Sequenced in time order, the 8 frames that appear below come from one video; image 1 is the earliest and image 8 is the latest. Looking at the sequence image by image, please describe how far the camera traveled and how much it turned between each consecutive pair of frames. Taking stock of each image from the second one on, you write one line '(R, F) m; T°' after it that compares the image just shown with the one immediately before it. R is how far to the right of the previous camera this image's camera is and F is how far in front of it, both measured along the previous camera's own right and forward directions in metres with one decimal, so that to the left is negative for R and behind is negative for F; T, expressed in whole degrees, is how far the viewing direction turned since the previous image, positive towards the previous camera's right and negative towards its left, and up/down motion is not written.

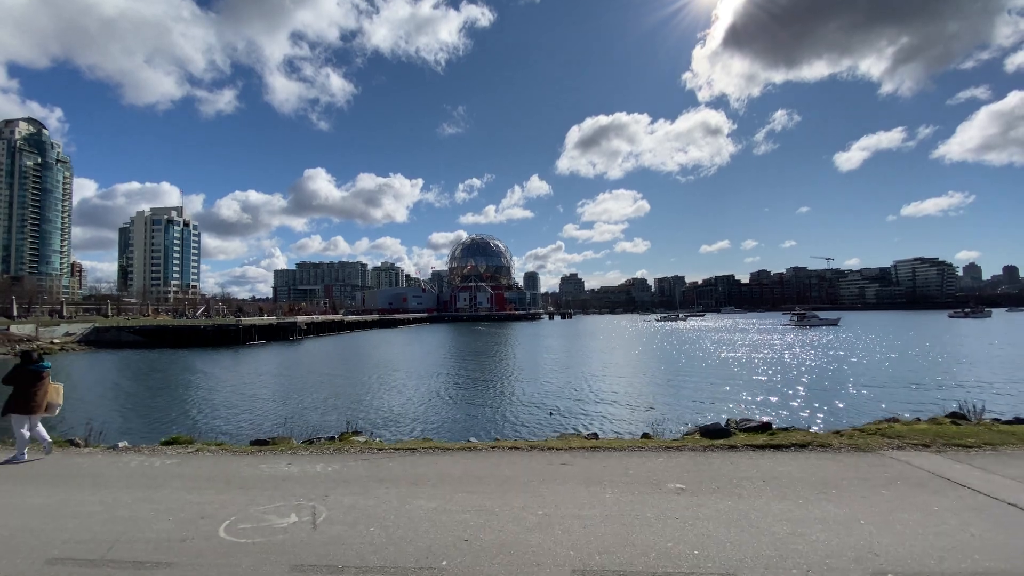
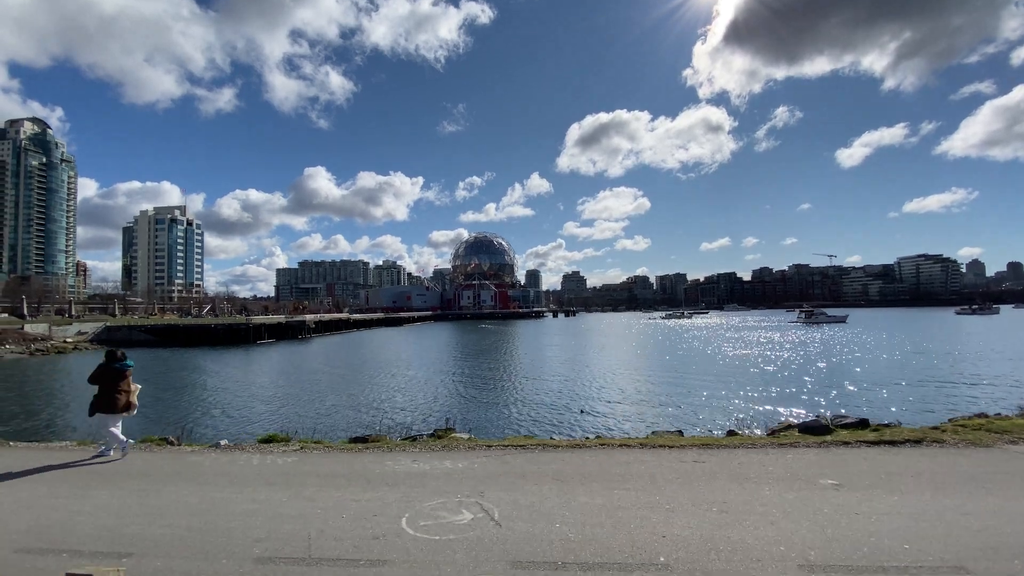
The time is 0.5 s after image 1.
(-0.9, 0.0) m; 0°
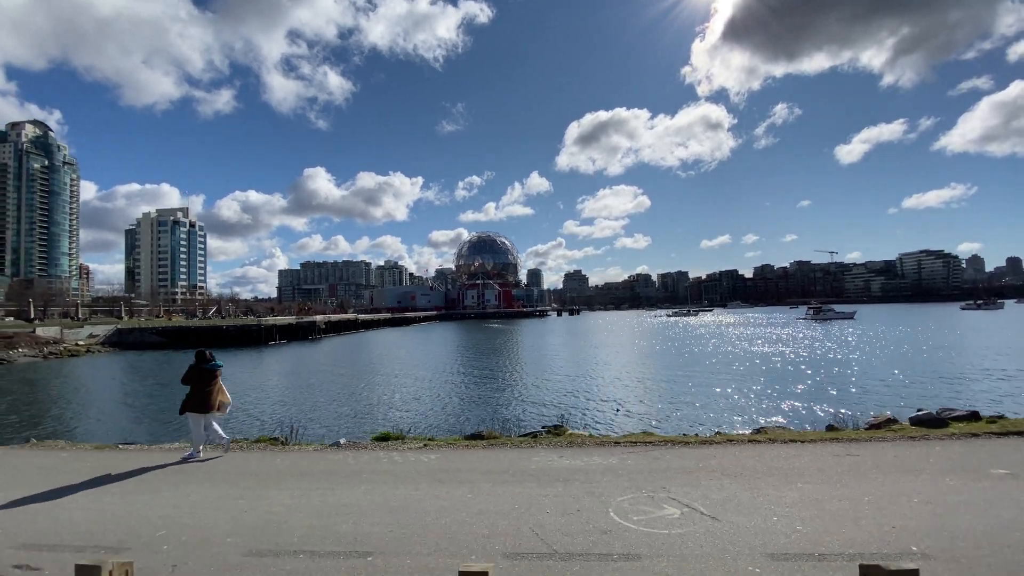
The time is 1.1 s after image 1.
(-1.0, 0.0) m; 0°
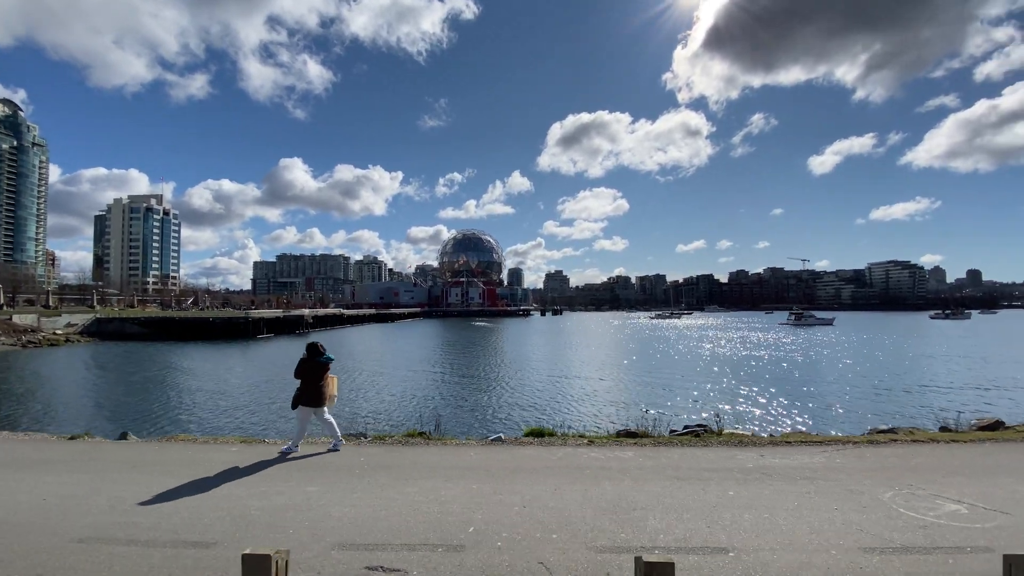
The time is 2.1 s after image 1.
(-1.6, +0.1) m; +3°
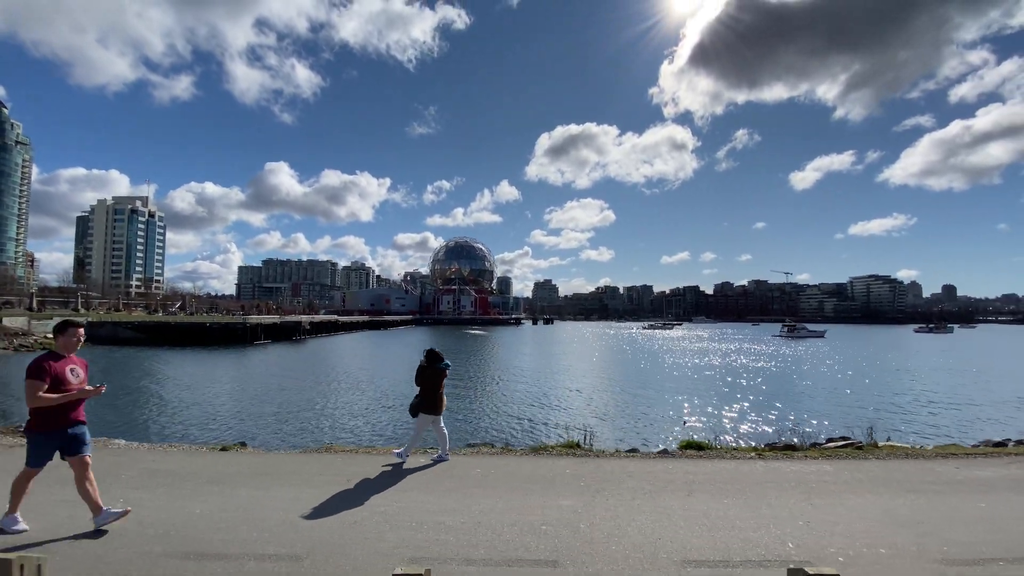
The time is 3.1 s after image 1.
(-1.5, 0.0) m; +2°
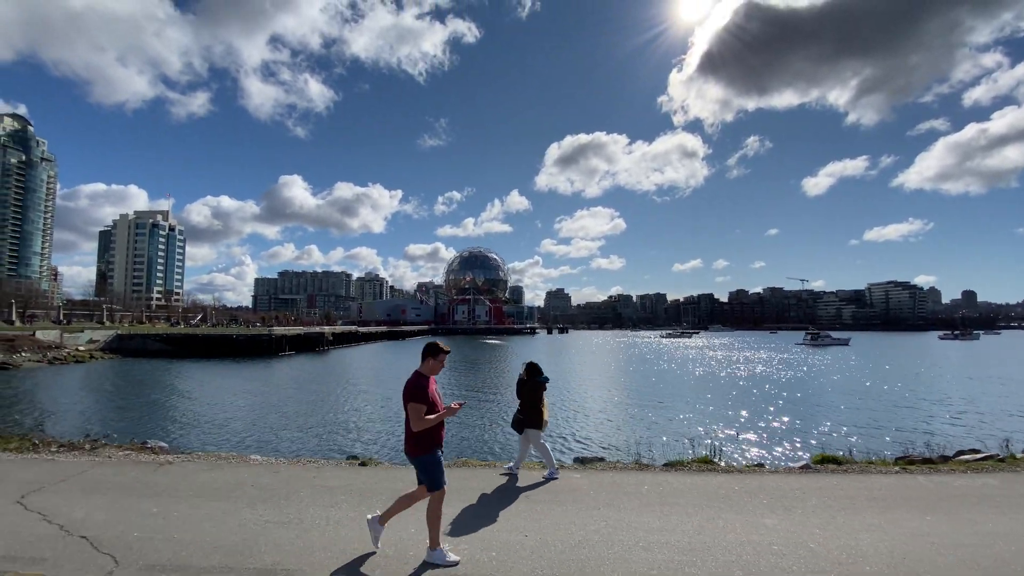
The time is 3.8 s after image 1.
(-1.0, 0.0) m; -1°
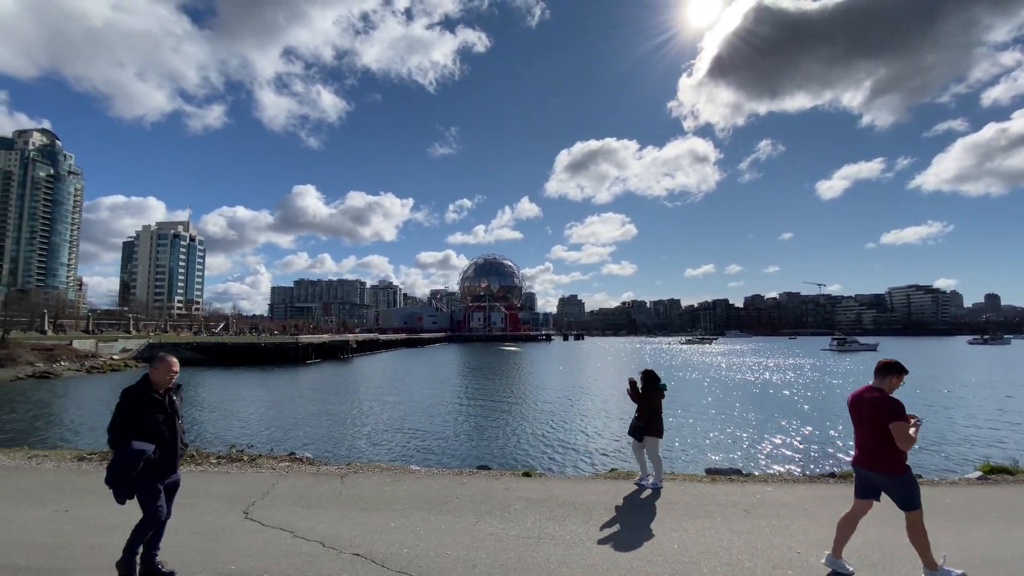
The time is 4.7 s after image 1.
(-1.2, 0.0) m; -1°
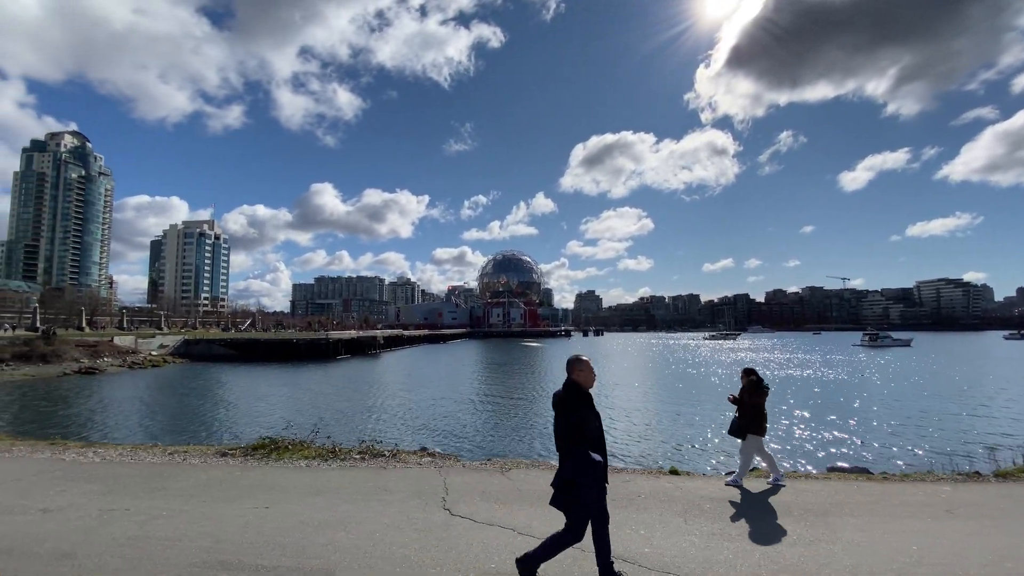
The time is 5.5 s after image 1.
(-1.1, 0.0) m; -2°
